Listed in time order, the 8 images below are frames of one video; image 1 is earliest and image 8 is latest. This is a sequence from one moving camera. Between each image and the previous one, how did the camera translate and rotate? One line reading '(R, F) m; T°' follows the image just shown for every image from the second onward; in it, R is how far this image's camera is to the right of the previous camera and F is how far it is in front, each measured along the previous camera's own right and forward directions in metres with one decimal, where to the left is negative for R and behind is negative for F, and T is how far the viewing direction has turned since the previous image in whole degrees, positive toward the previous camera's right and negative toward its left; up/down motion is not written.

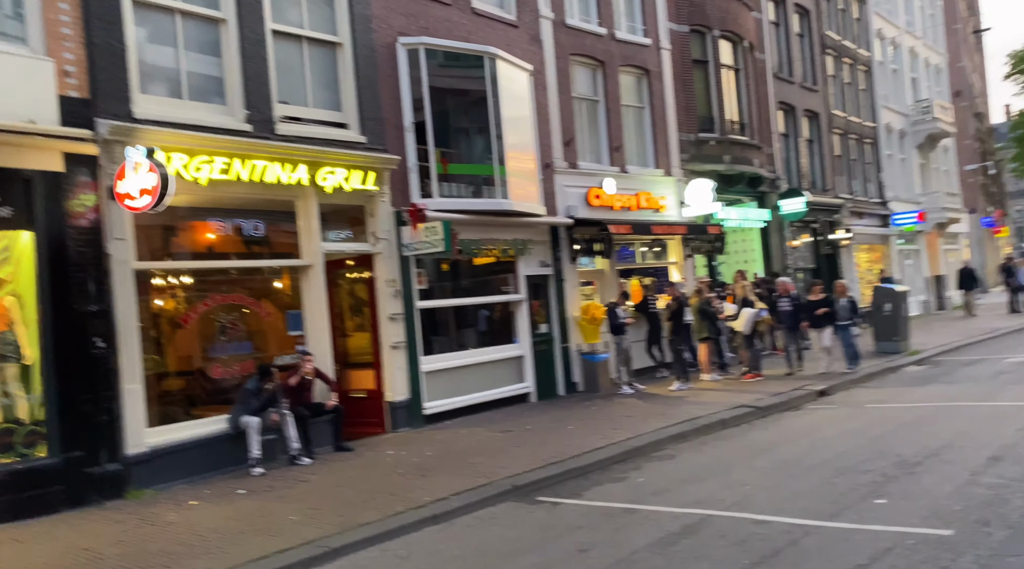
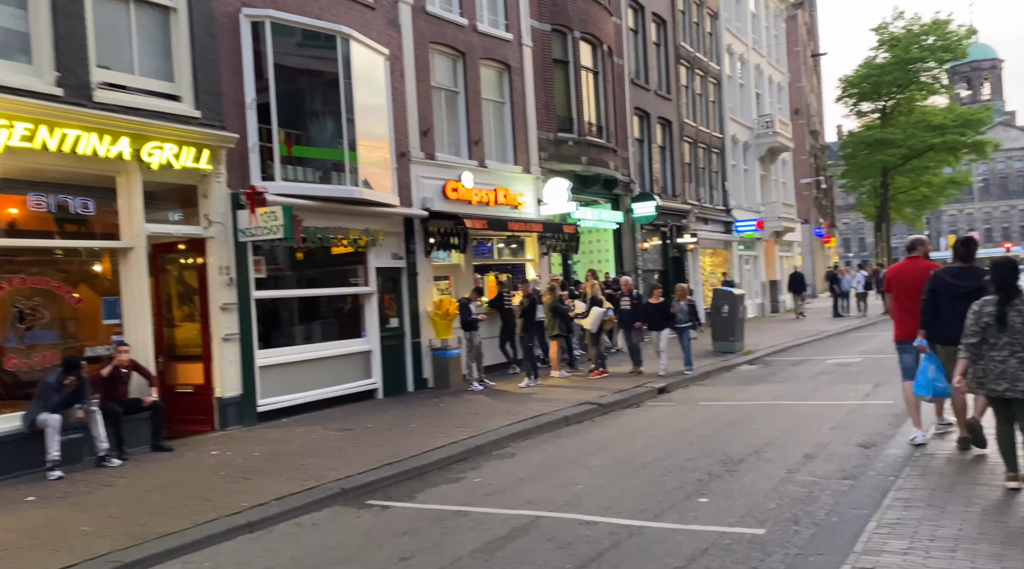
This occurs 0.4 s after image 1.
(-0.1, +0.7) m; +9°
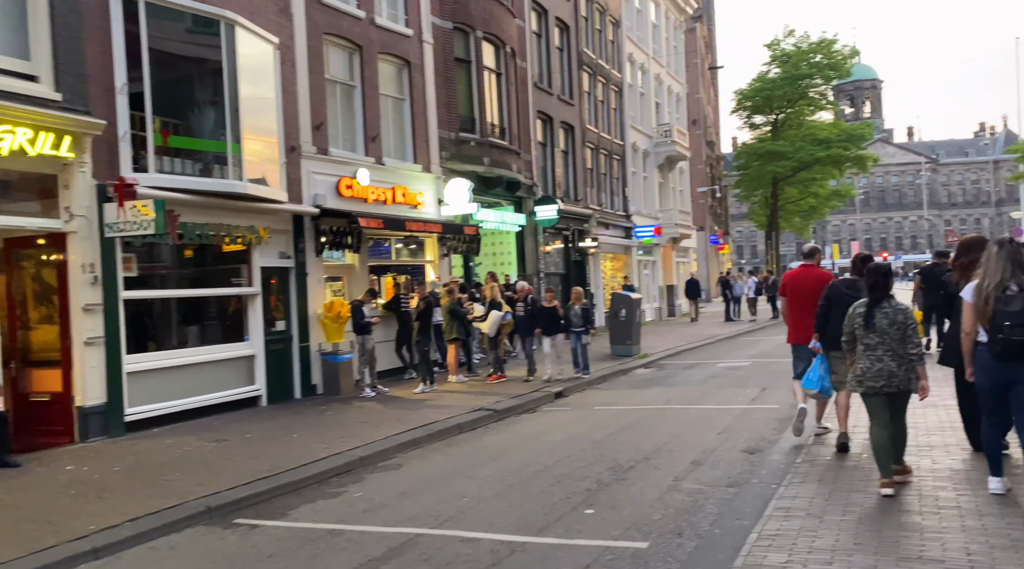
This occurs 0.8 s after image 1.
(+0.1, +0.2) m; +6°
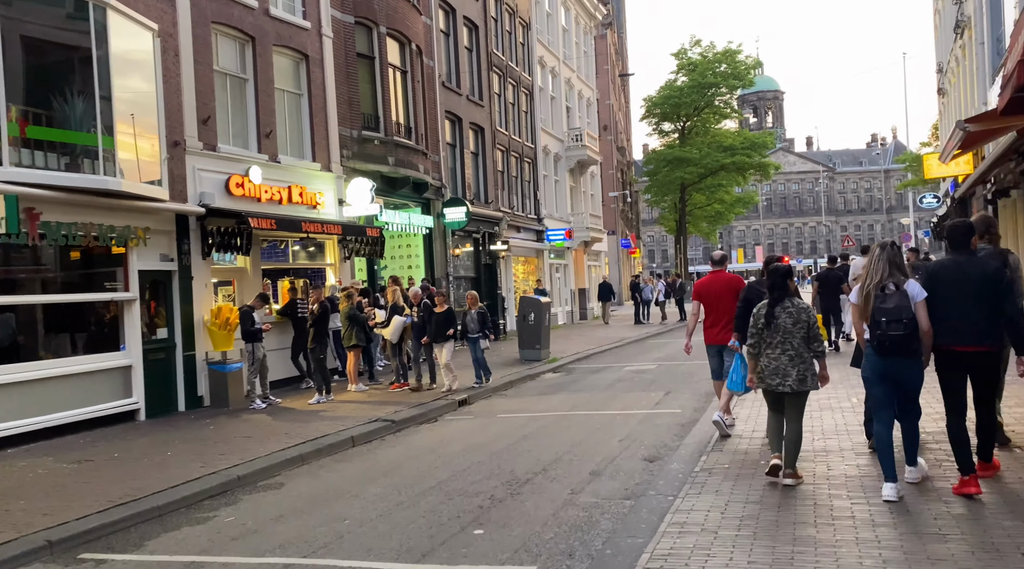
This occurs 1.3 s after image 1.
(+0.1, +0.3) m; +5°
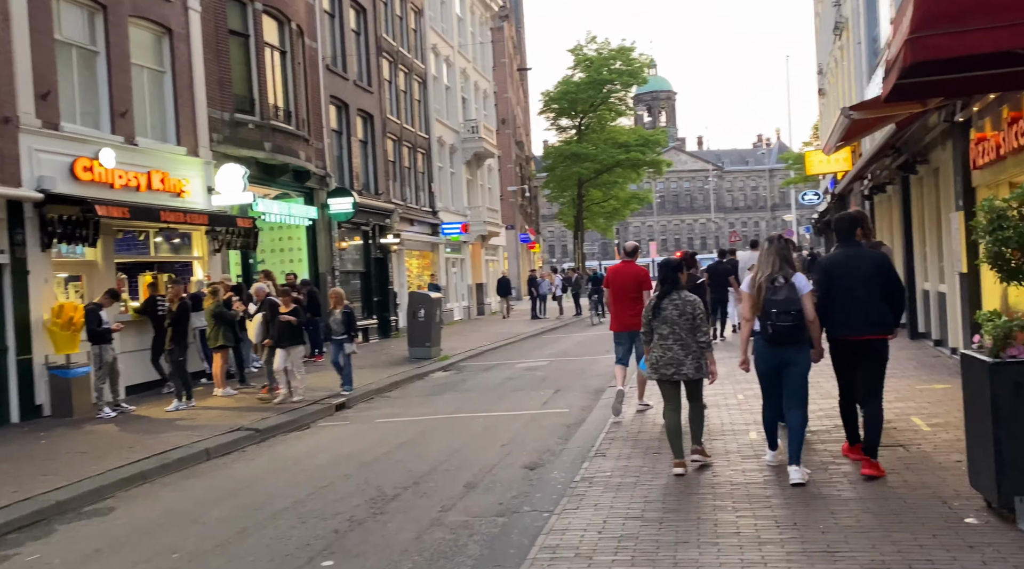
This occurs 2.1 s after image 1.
(+0.2, +0.5) m; +6°
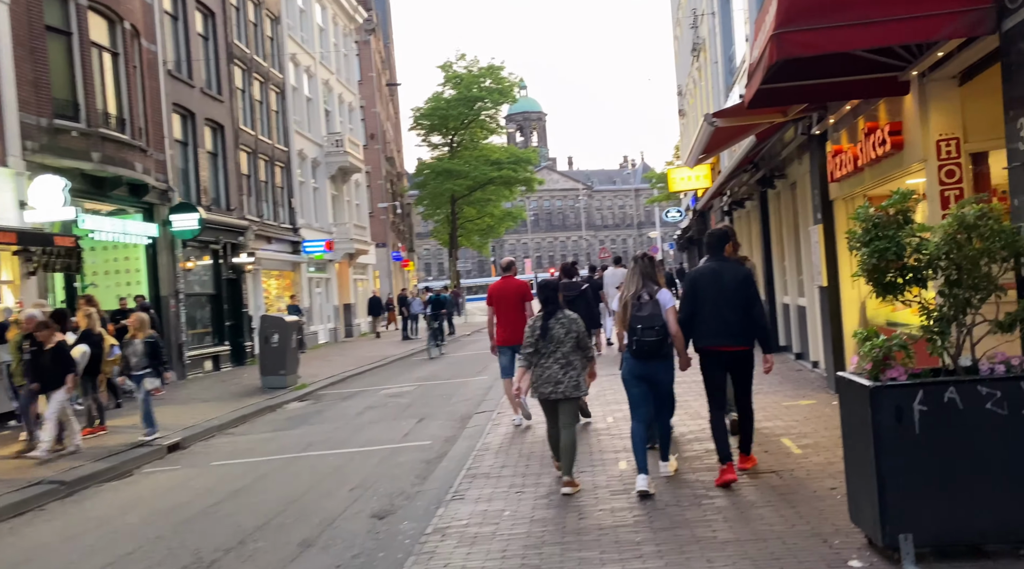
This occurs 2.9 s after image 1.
(+0.2, +0.8) m; +8°
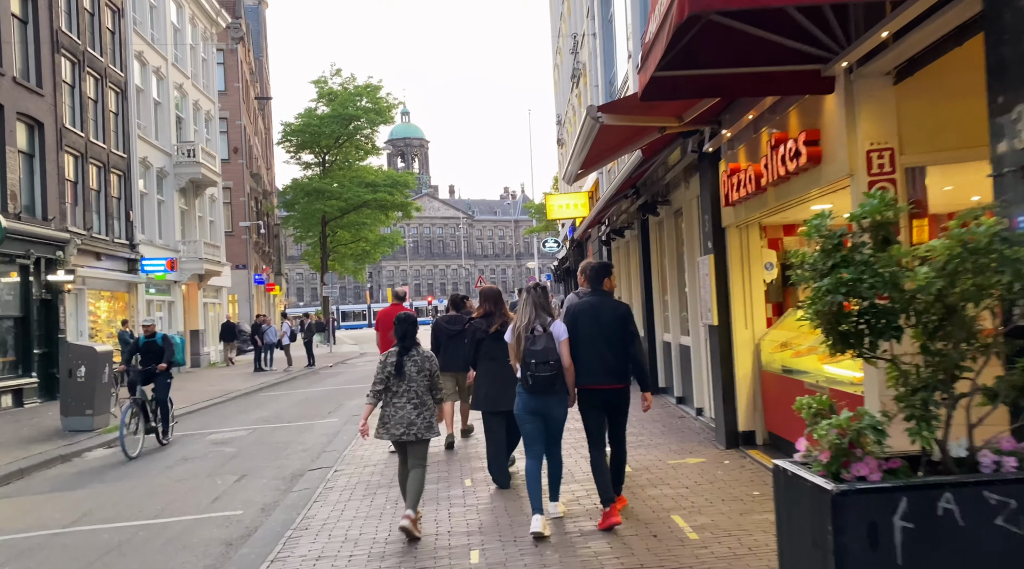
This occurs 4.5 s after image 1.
(+0.3, +1.9) m; +8°
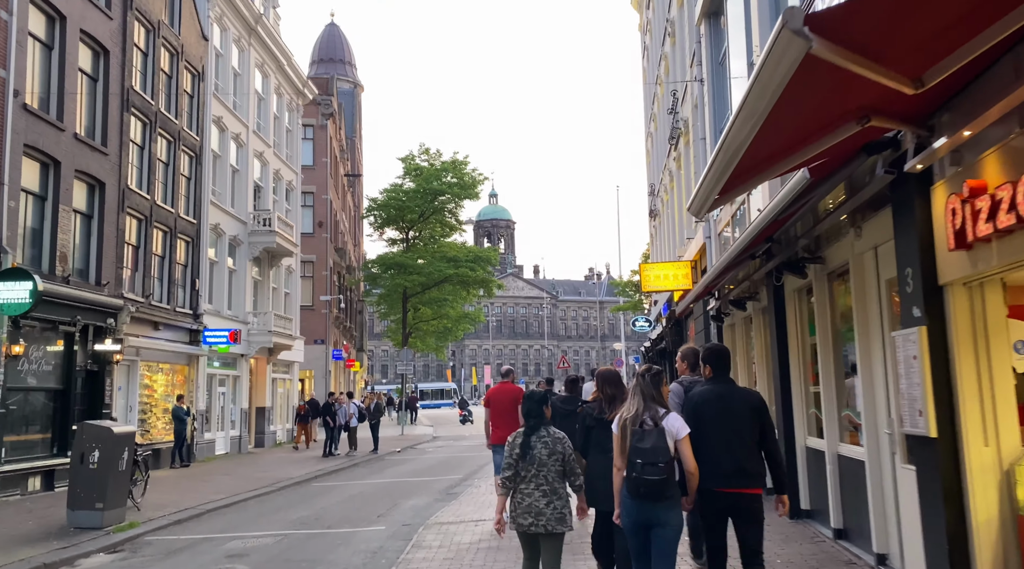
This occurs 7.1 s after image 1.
(-0.1, +3.1) m; -5°
